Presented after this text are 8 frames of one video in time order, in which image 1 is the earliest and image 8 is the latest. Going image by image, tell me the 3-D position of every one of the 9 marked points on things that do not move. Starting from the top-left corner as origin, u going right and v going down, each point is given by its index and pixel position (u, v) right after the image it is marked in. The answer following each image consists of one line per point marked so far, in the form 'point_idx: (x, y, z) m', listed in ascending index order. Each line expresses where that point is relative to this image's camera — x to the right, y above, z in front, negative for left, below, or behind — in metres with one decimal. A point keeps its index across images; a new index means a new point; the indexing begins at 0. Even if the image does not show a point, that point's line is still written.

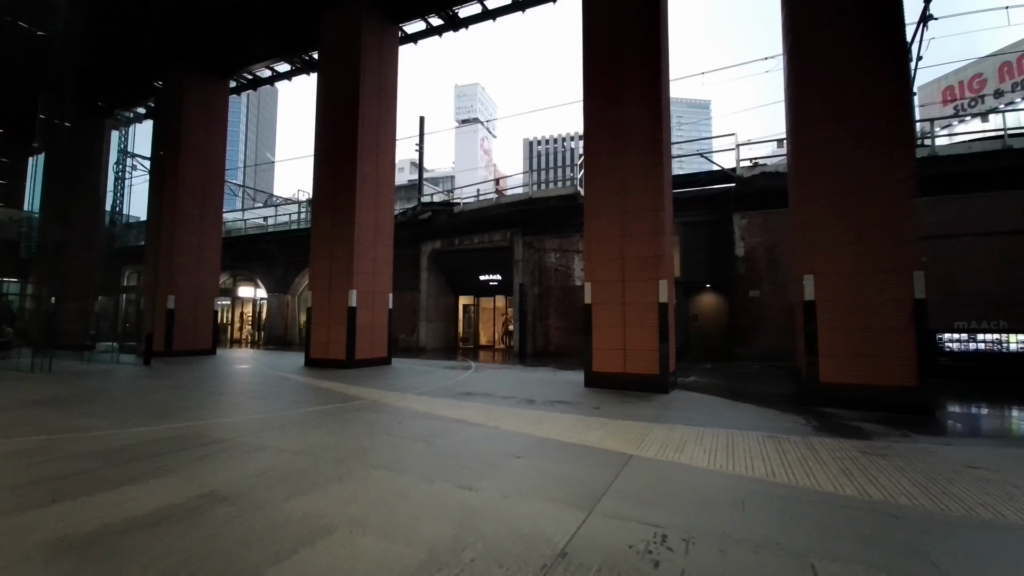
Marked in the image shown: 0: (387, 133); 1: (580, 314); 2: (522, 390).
0: (-3.9, +4.8, +14.8) m
1: (+2.8, -1.1, +19.7) m
2: (+0.2, -2.1, +9.6) m
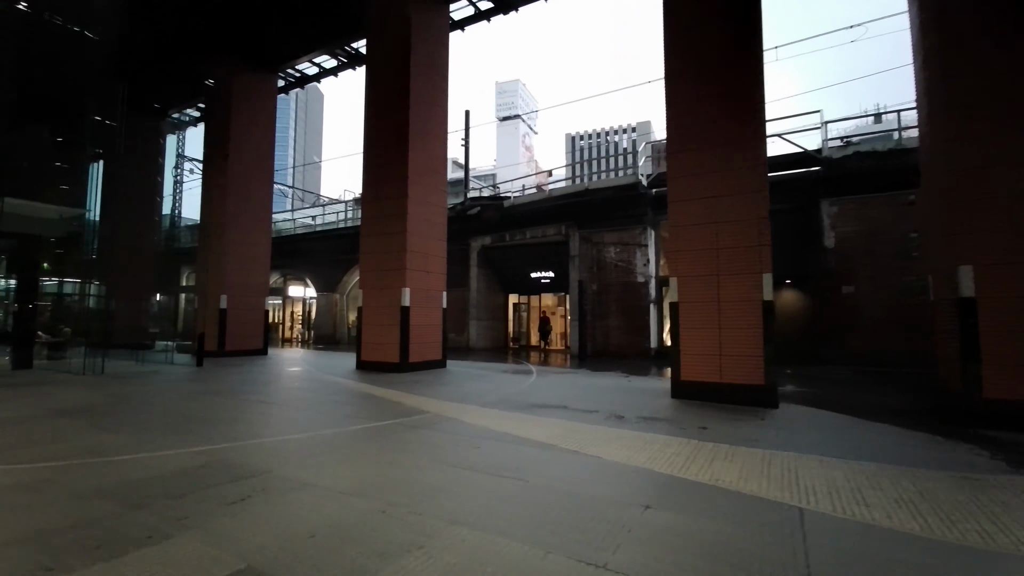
0: (-2.2, +4.9, +13.8) m
1: (+5.0, -0.9, +18.2) m
2: (+1.6, -2.0, +8.3) m
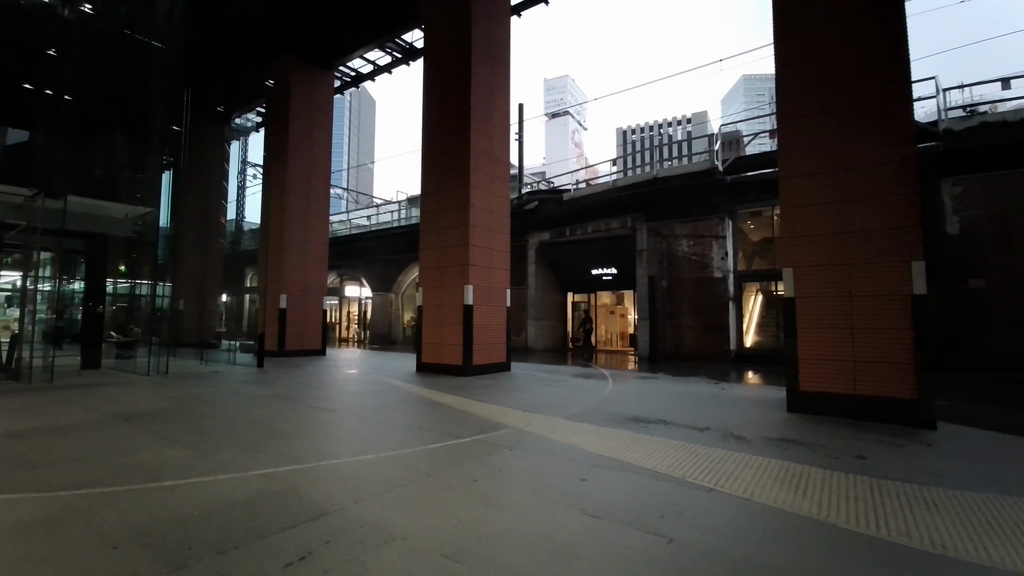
0: (-0.3, +5.0, +12.9) m
1: (+7.2, -0.8, +16.5) m
2: (+2.9, -1.9, +7.0) m
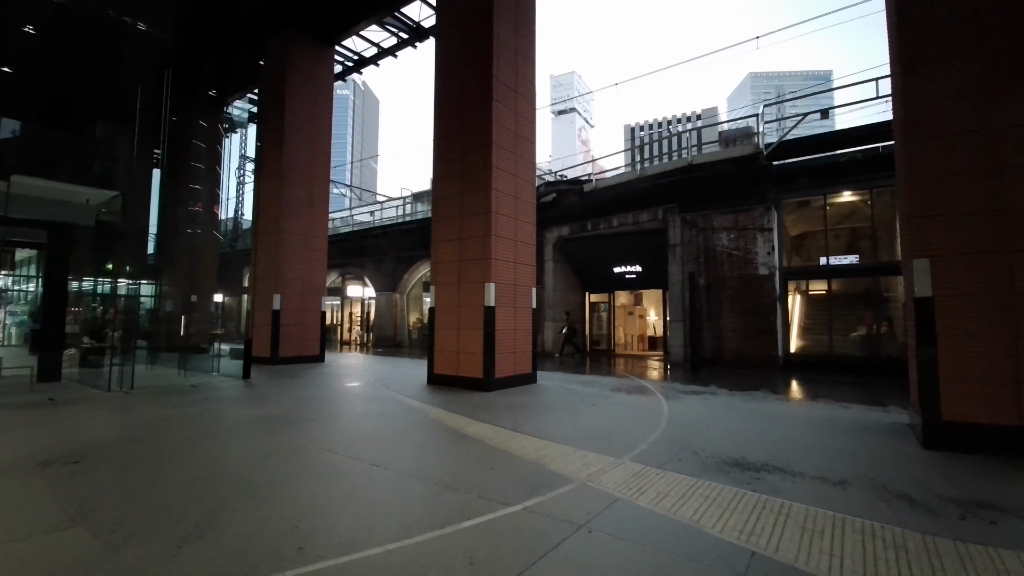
0: (+0.3, +5.0, +11.1) m
1: (+7.9, -0.8, +14.7) m
2: (+3.4, -1.9, +5.2) m
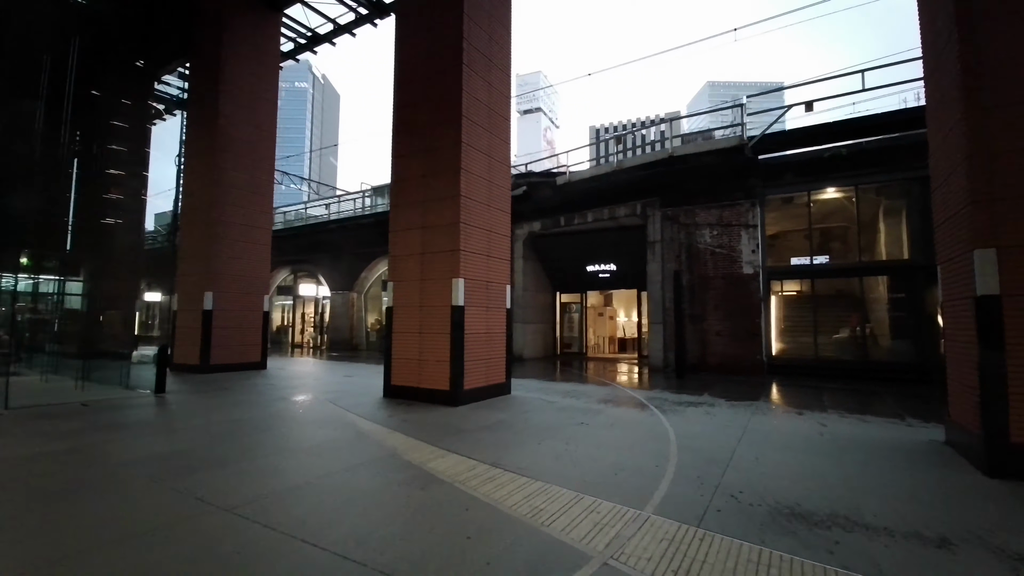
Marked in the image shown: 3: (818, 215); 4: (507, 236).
0: (-0.3, +5.0, +9.8) m
1: (+7.0, -0.8, +13.9) m
2: (+3.3, -1.8, +4.1) m
3: (+9.4, +2.2, +14.6) m
4: (-0.1, +1.1, +9.6) m
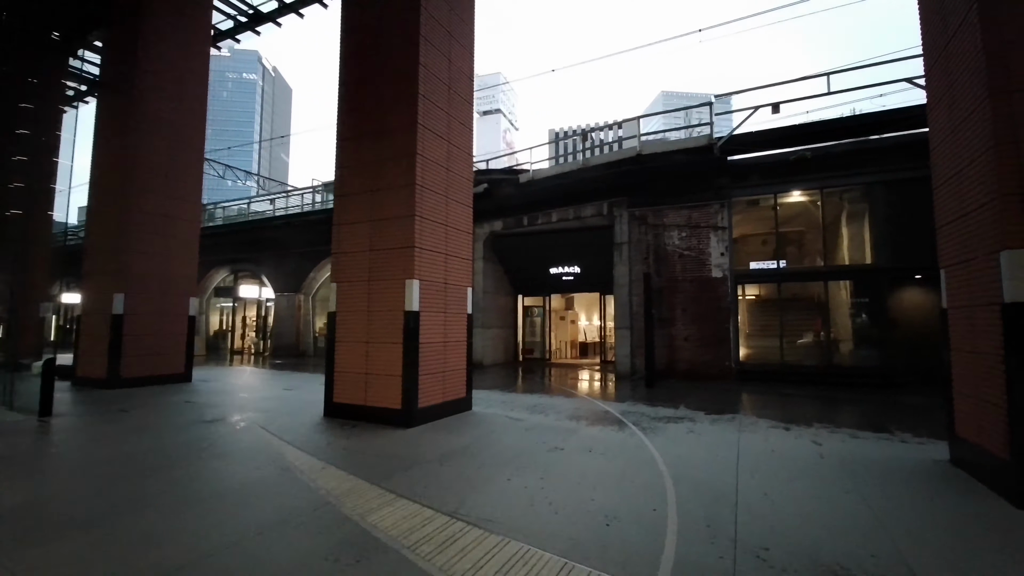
0: (-1.0, +5.0, +8.8) m
1: (+5.9, -0.9, +13.5) m
2: (+3.1, -1.8, +3.4) m
3: (+8.2, +2.1, +14.5) m
4: (-0.8, +1.0, +8.6) m
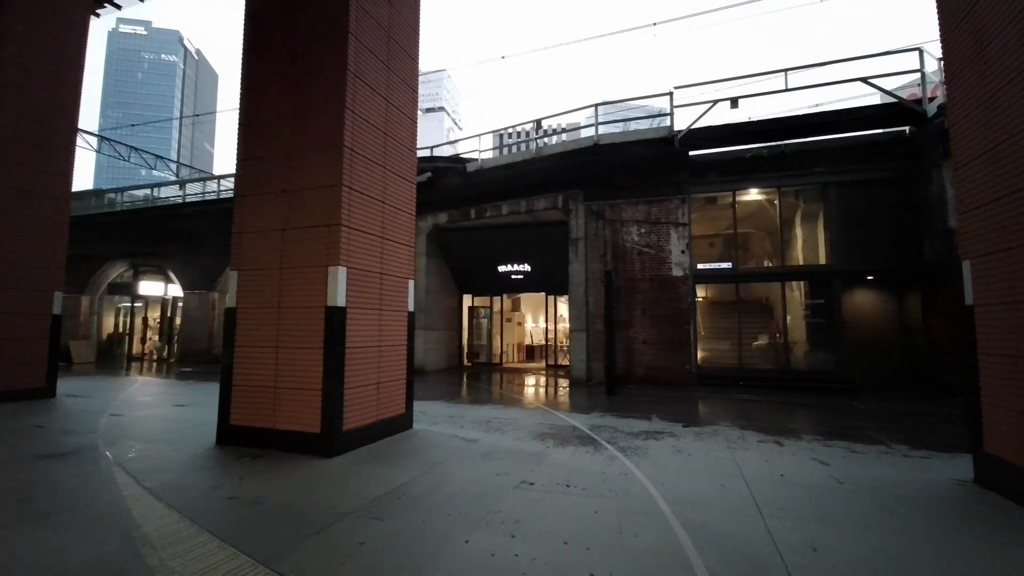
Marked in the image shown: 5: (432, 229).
0: (-1.7, +5.1, +7.3) m
1: (+4.5, -0.8, +12.8) m
2: (+2.9, -1.8, +2.4) m
3: (+6.7, +2.1, +14.0) m
4: (-1.5, +1.1, +7.1) m
5: (-2.8, +2.0, +16.6) m
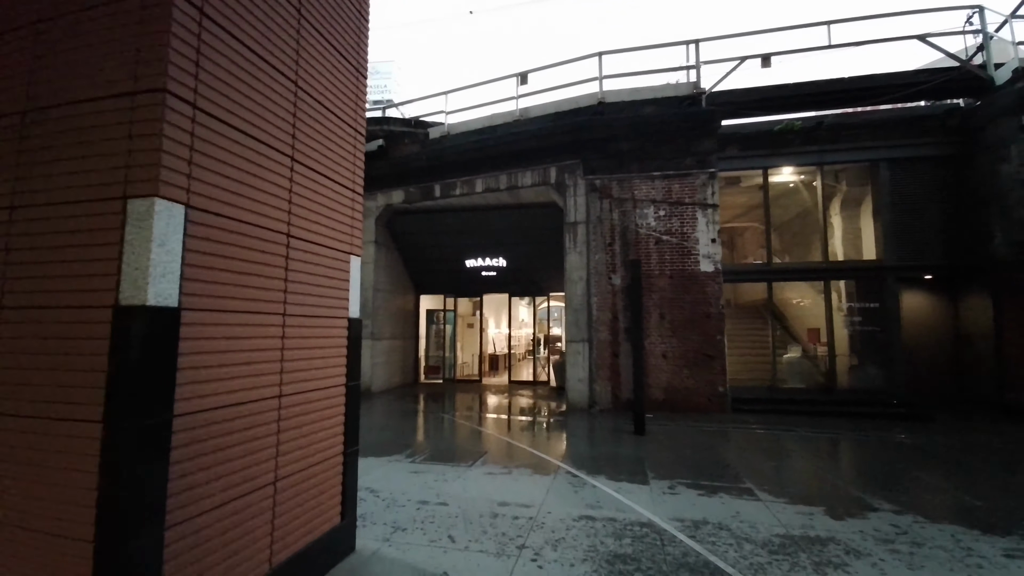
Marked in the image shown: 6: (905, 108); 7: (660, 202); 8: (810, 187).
0: (-1.4, +5.2, +3.9) m
1: (+4.1, -0.8, +10.0) m
2: (+3.7, -1.6, -0.5) m
3: (+6.2, +2.1, +11.5) m
4: (-1.2, +1.2, +3.7) m
5: (-3.5, +2.1, +13.0) m
6: (+9.1, +4.1, +10.8) m
7: (+3.3, +1.9, +10.5) m
8: (+7.1, +2.4, +11.4) m
